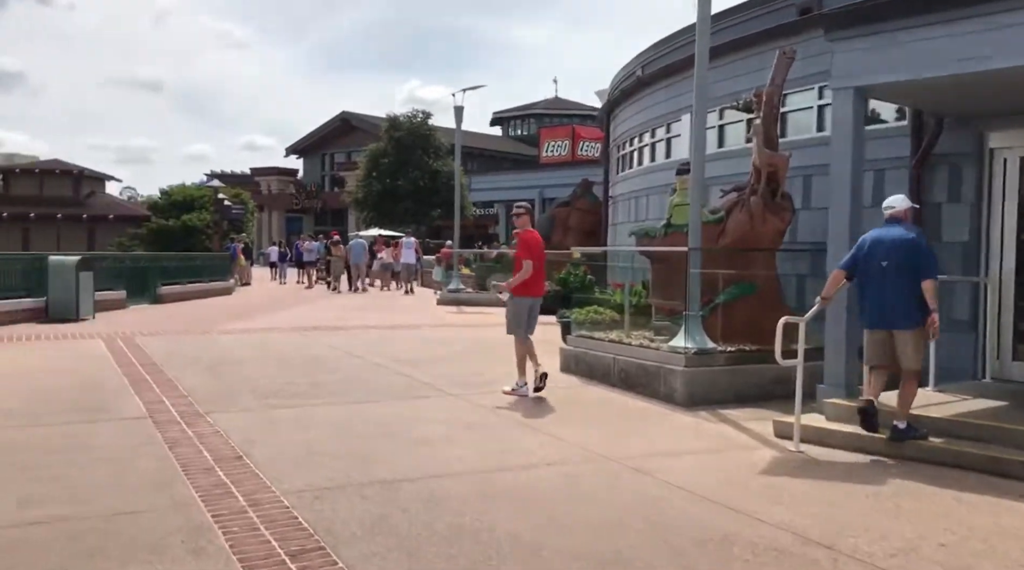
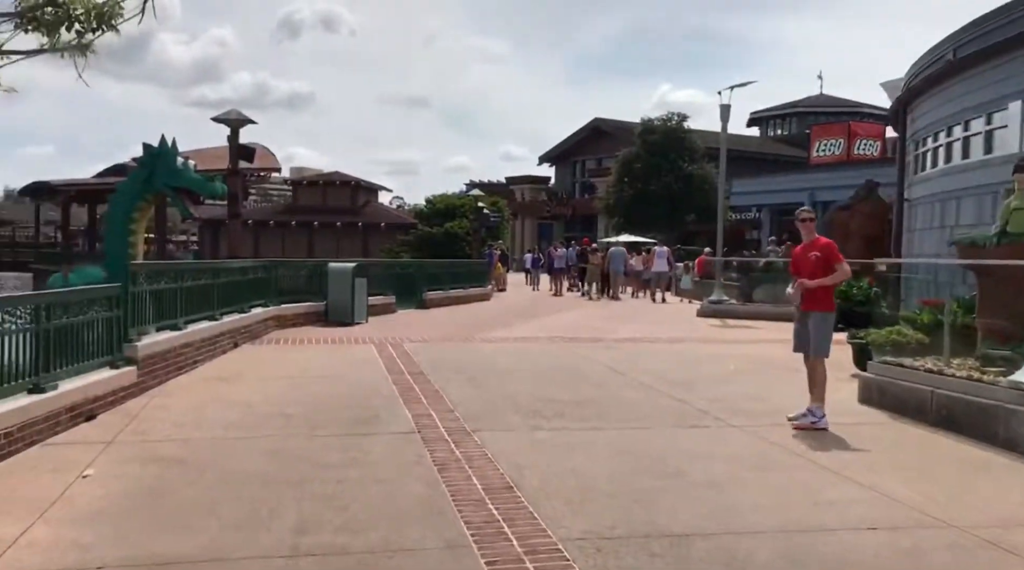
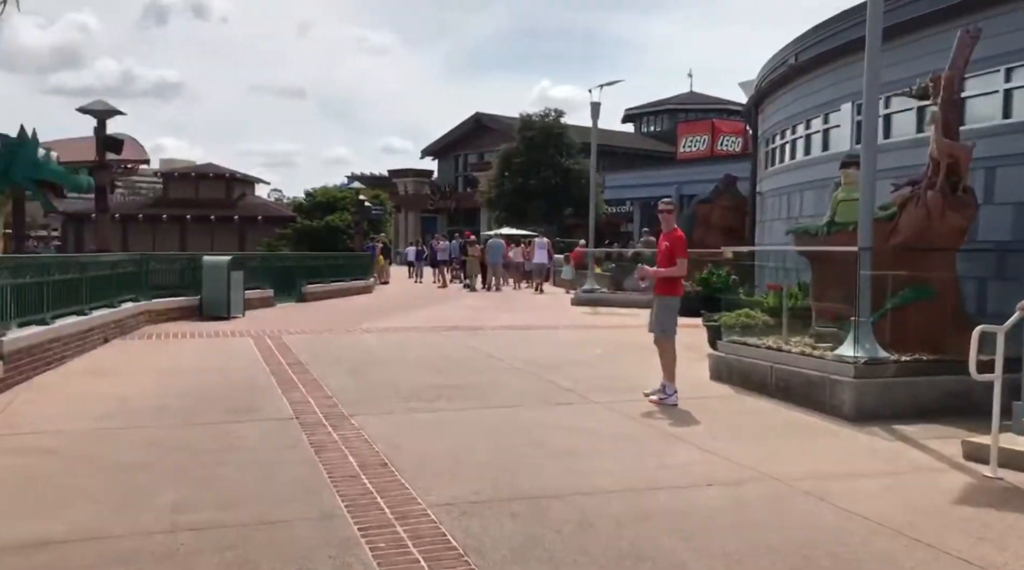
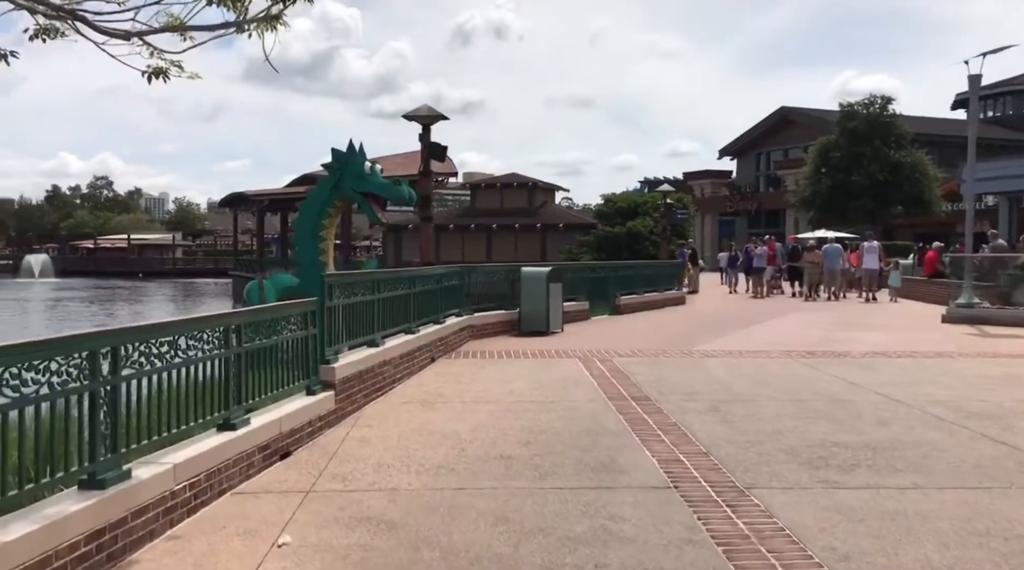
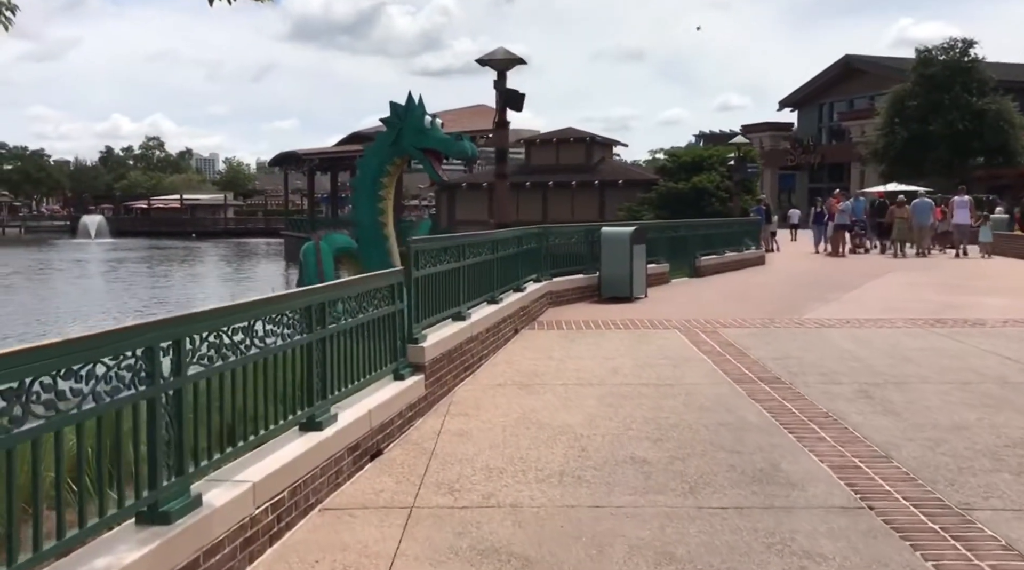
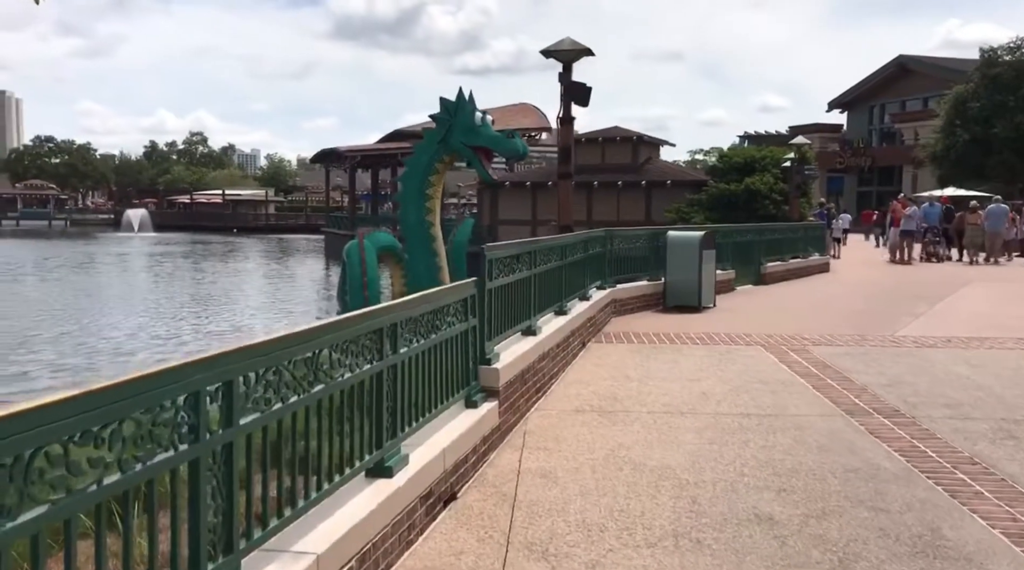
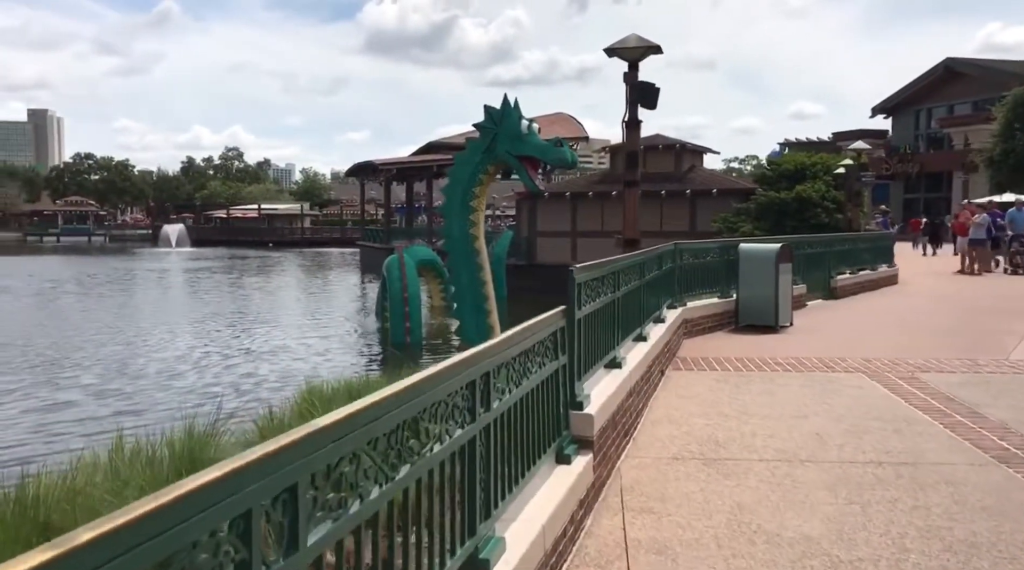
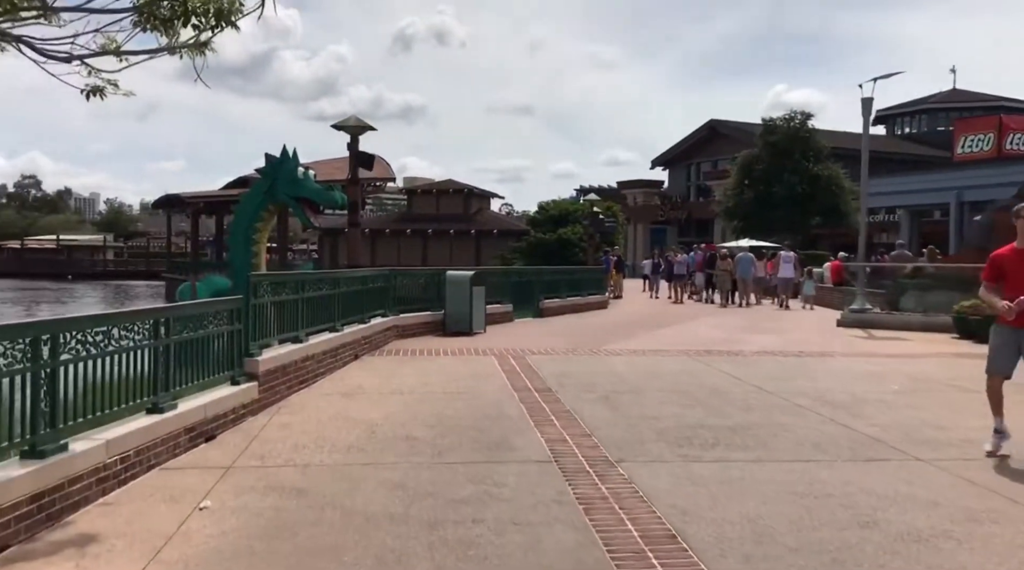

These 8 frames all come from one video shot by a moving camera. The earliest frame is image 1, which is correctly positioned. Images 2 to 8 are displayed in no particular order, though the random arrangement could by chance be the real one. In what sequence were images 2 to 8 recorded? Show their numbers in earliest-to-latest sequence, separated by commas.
3, 2, 8, 4, 5, 6, 7
